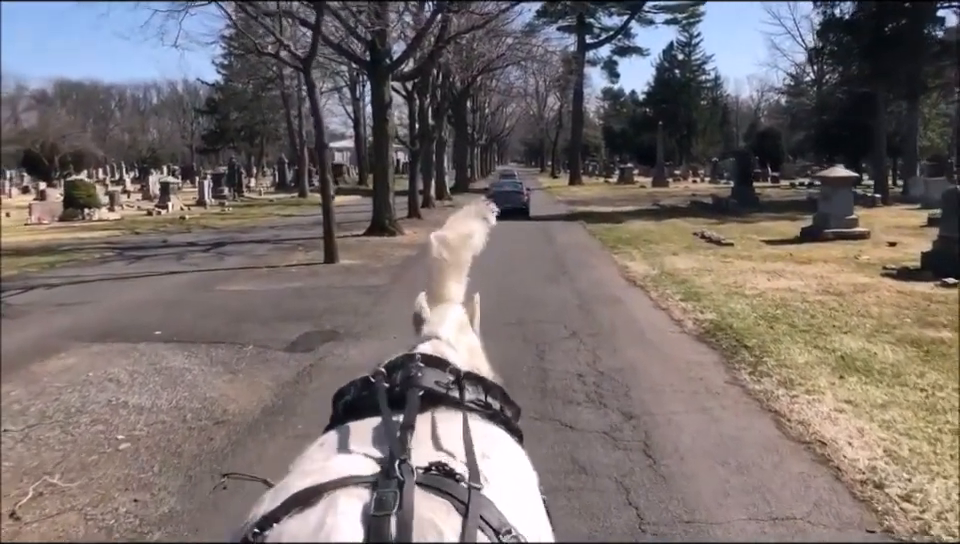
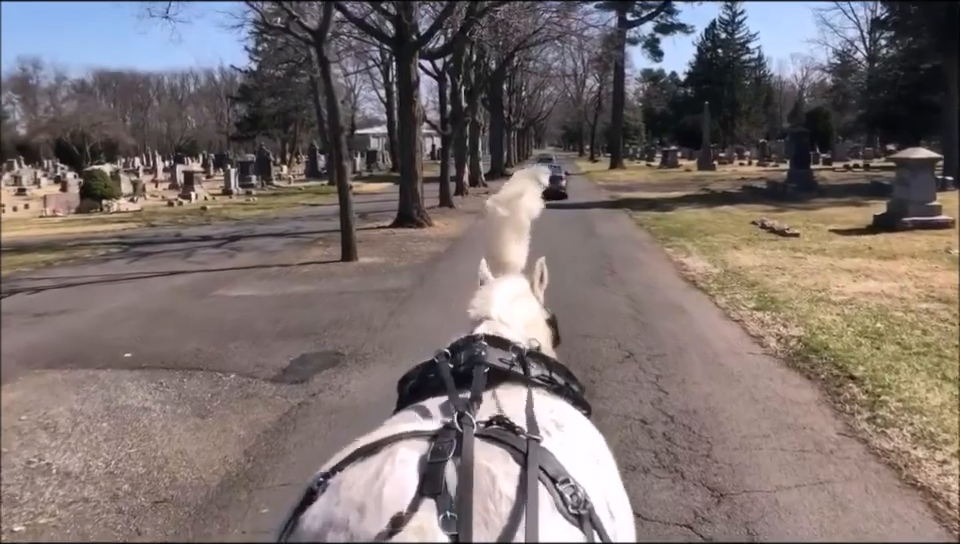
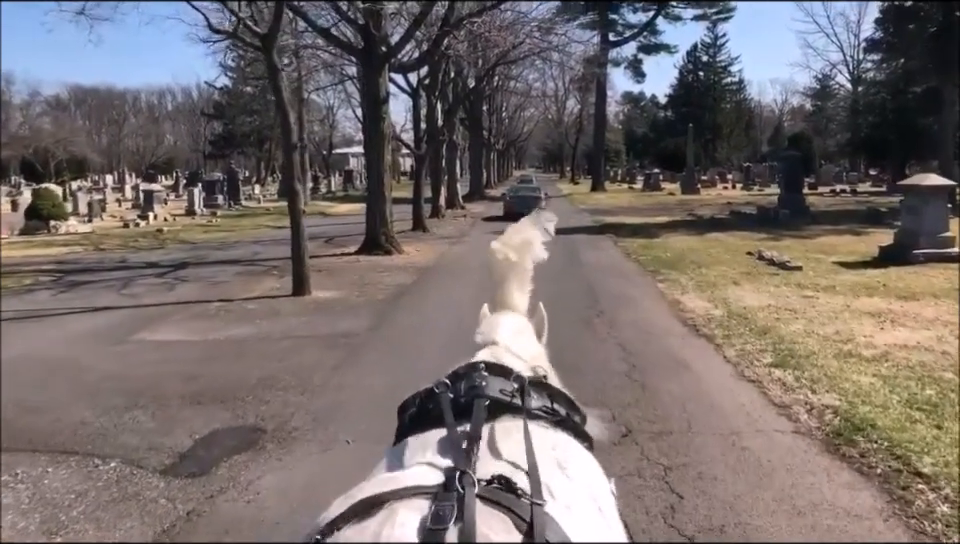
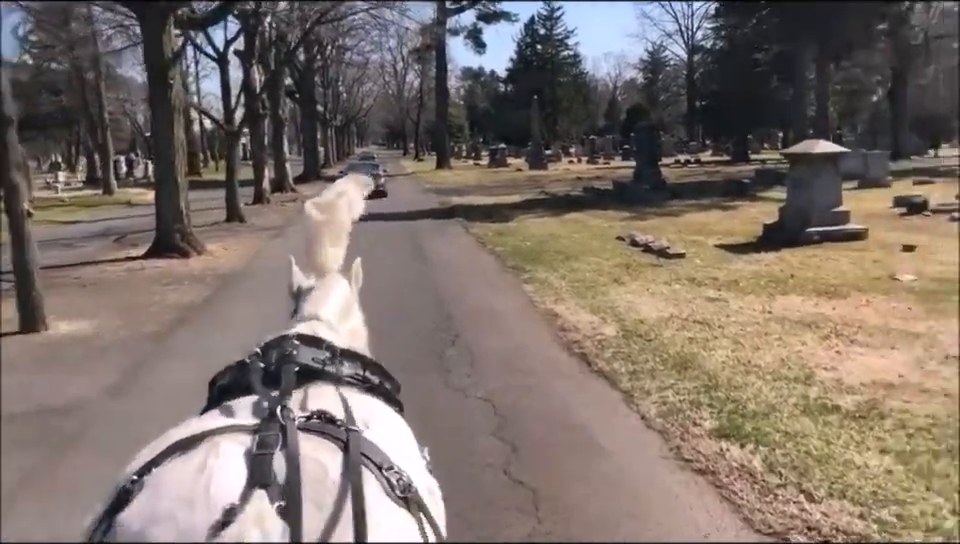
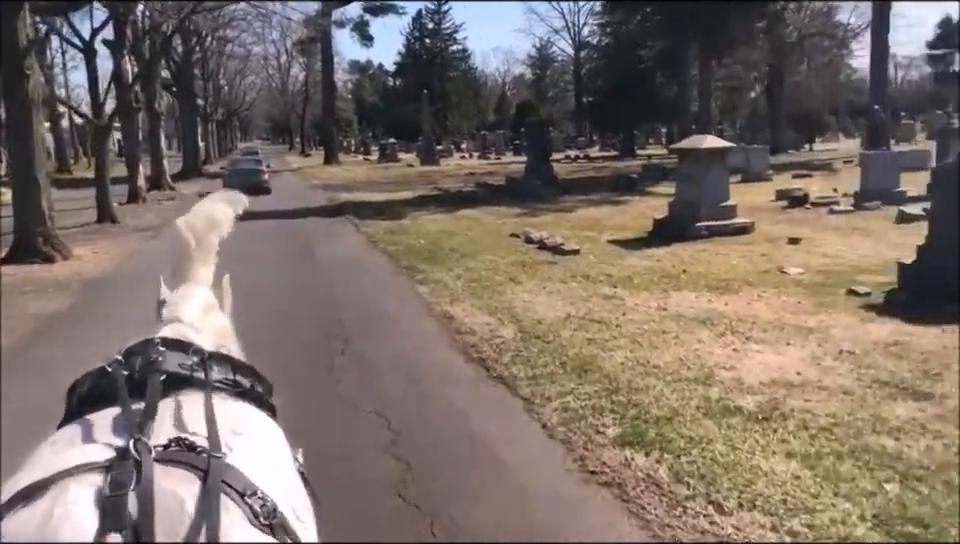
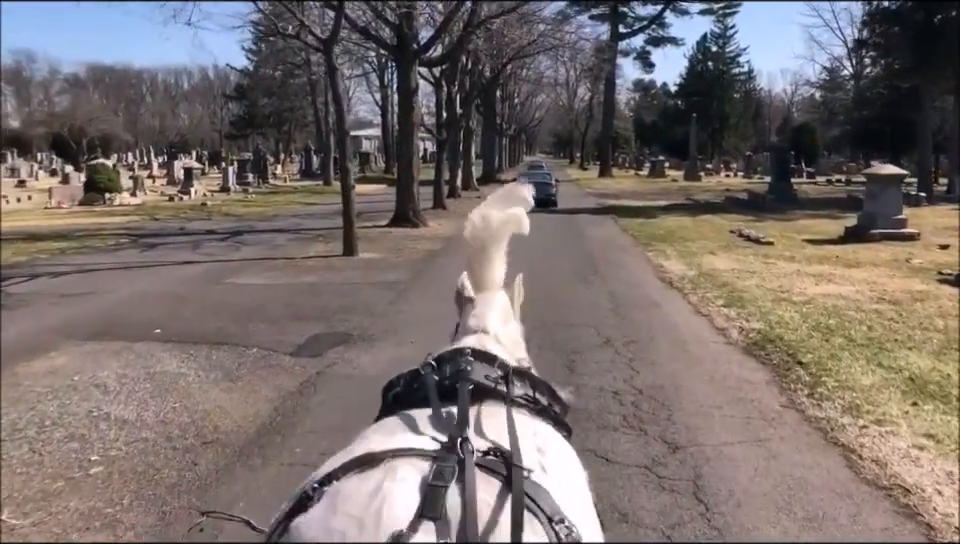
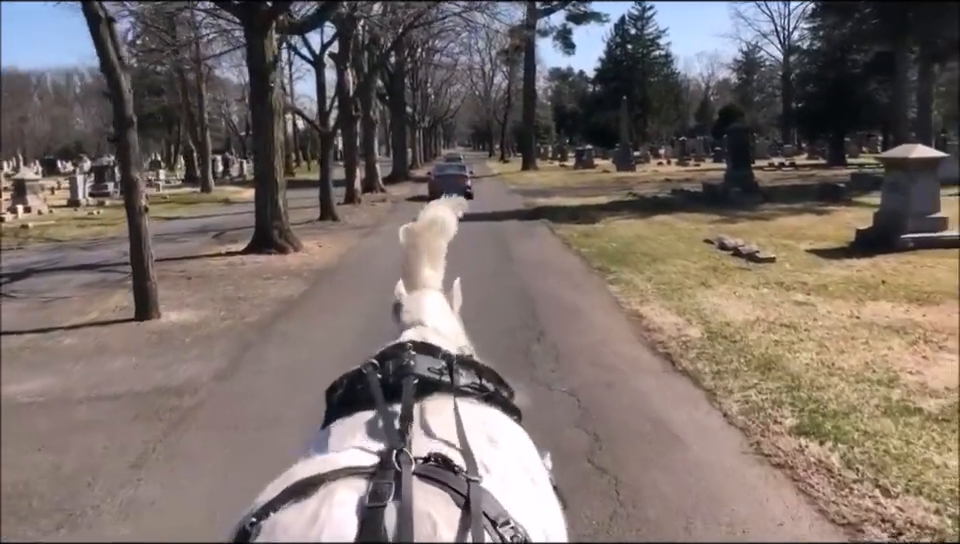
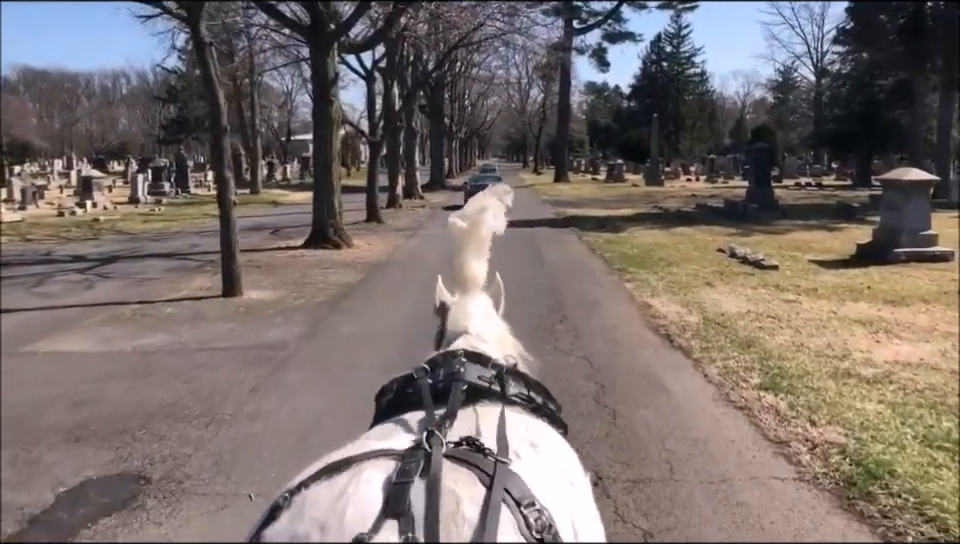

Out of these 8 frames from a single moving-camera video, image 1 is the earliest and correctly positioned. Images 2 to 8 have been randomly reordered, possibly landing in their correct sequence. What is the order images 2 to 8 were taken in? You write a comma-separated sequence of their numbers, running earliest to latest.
6, 2, 3, 8, 7, 4, 5
